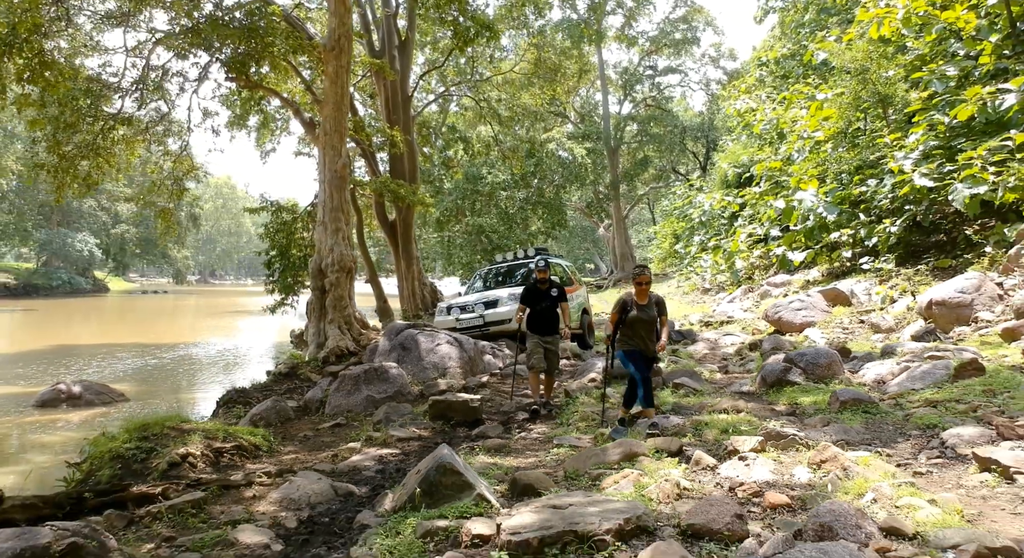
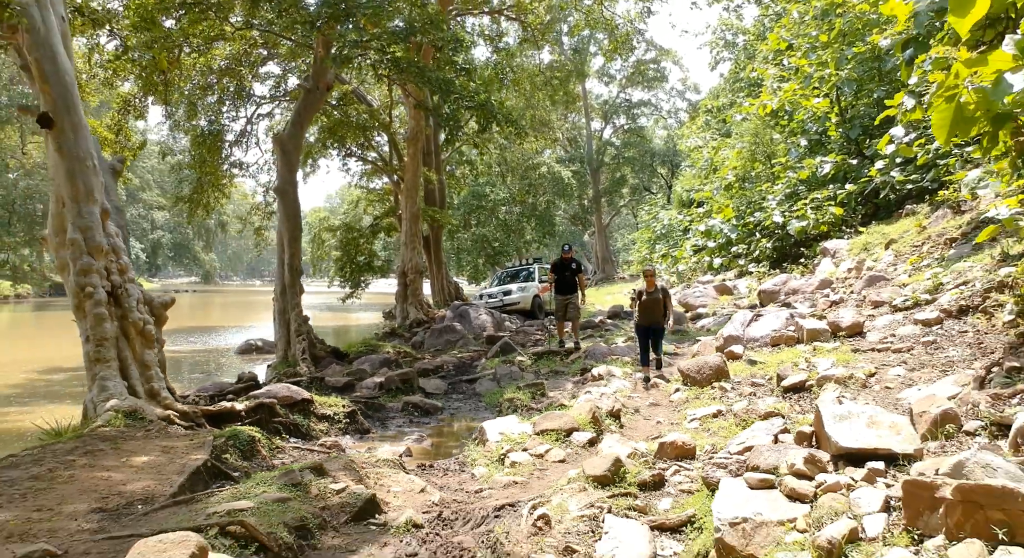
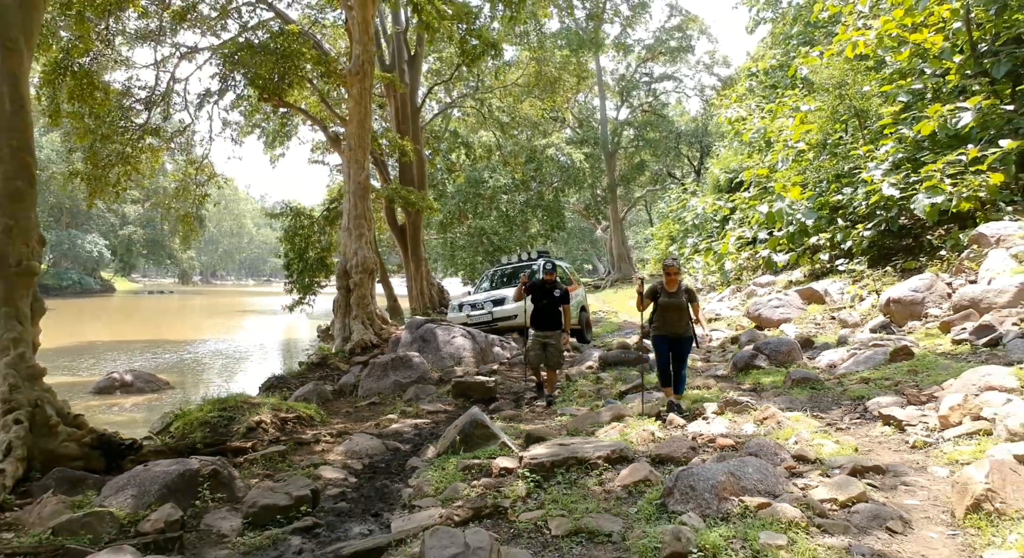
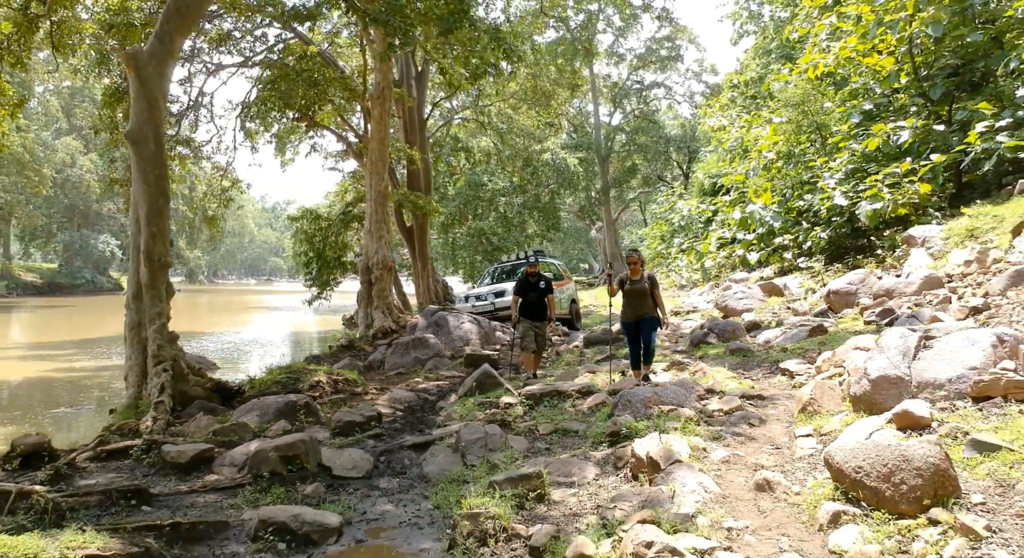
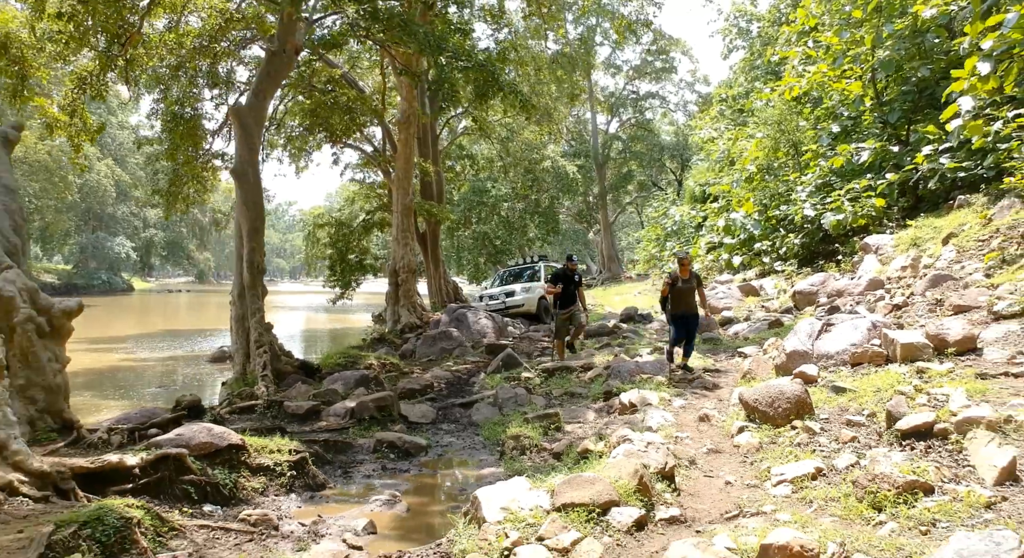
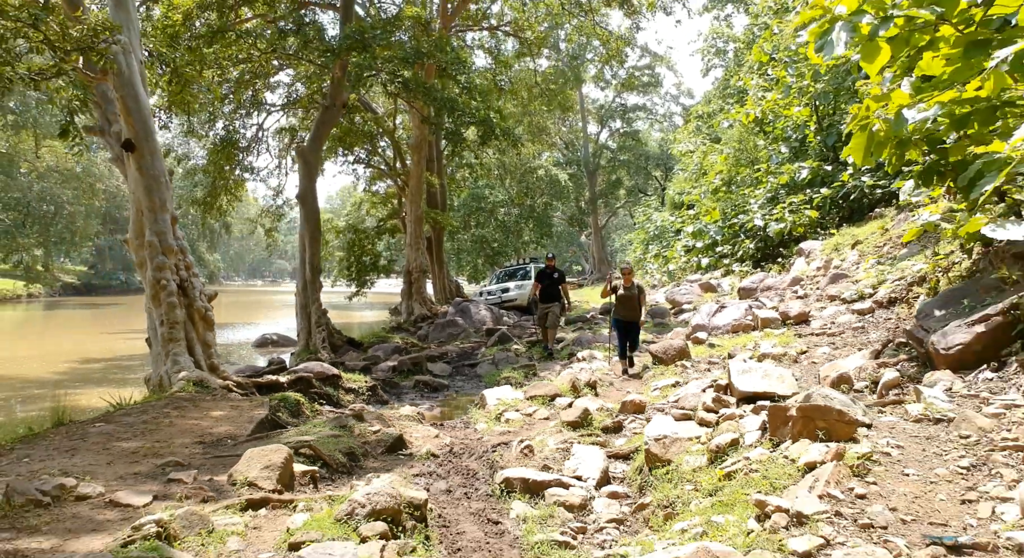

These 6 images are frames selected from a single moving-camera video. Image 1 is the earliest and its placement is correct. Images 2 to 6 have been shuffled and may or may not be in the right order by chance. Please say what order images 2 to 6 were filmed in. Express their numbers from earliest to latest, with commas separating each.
3, 4, 5, 2, 6
